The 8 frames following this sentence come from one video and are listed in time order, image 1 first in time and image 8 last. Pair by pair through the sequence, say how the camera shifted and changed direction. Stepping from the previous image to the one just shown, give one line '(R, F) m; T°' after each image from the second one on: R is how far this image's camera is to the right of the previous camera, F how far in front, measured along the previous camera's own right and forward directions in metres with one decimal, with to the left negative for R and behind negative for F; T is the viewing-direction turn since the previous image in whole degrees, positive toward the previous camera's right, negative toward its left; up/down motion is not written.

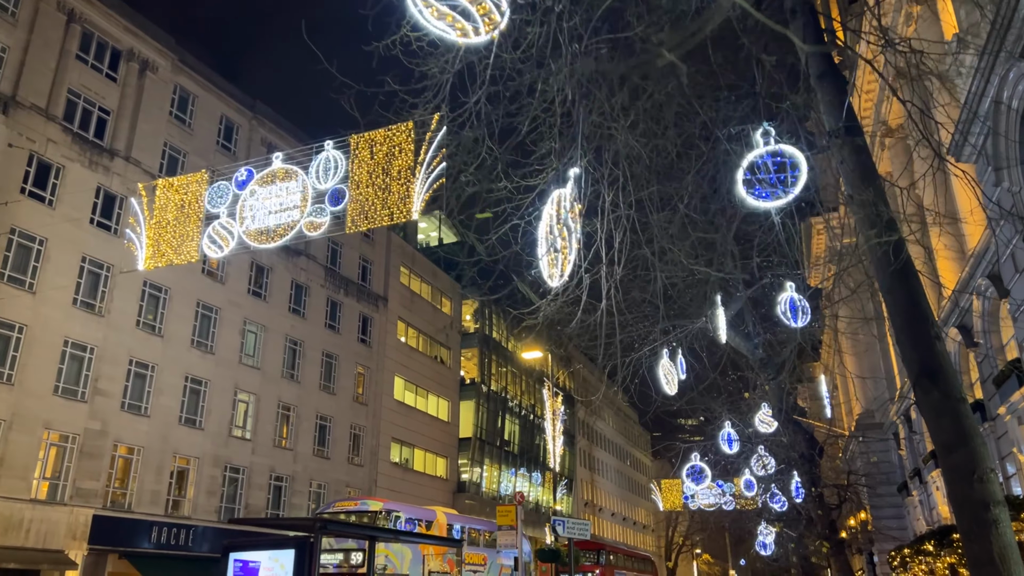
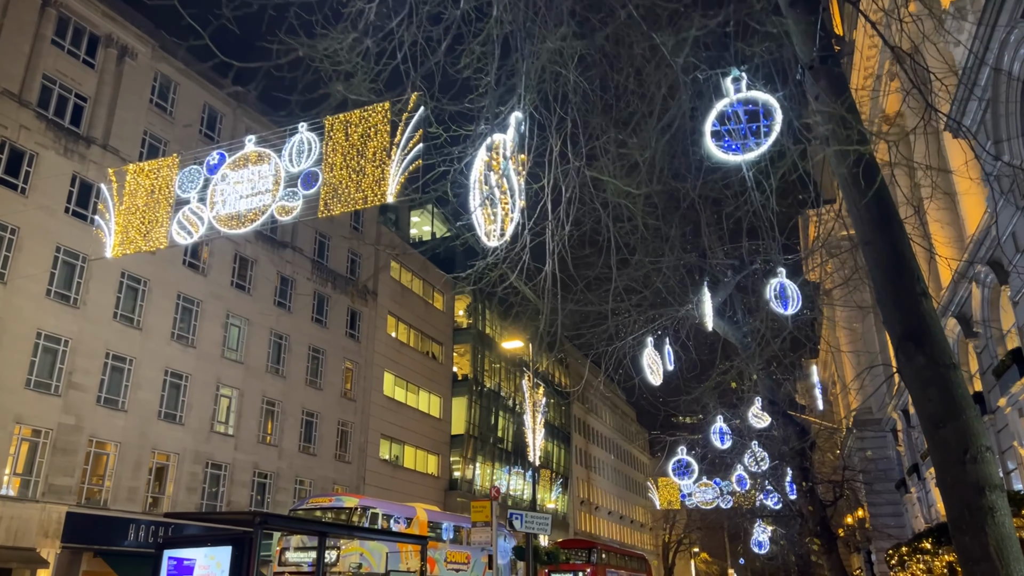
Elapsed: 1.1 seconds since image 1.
(+0.5, +0.7) m; 0°
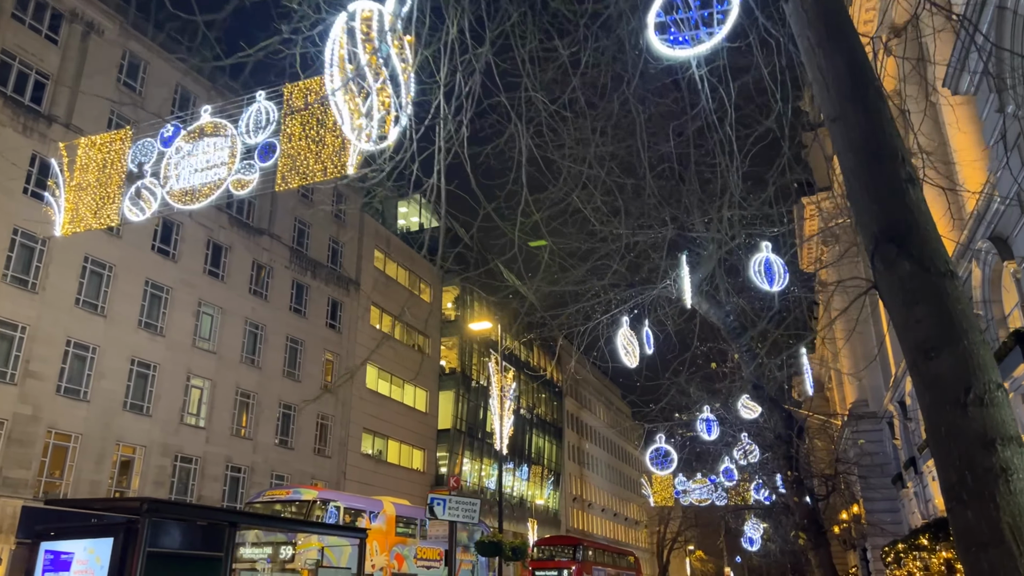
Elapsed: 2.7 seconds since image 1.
(+0.7, +1.2) m; 0°
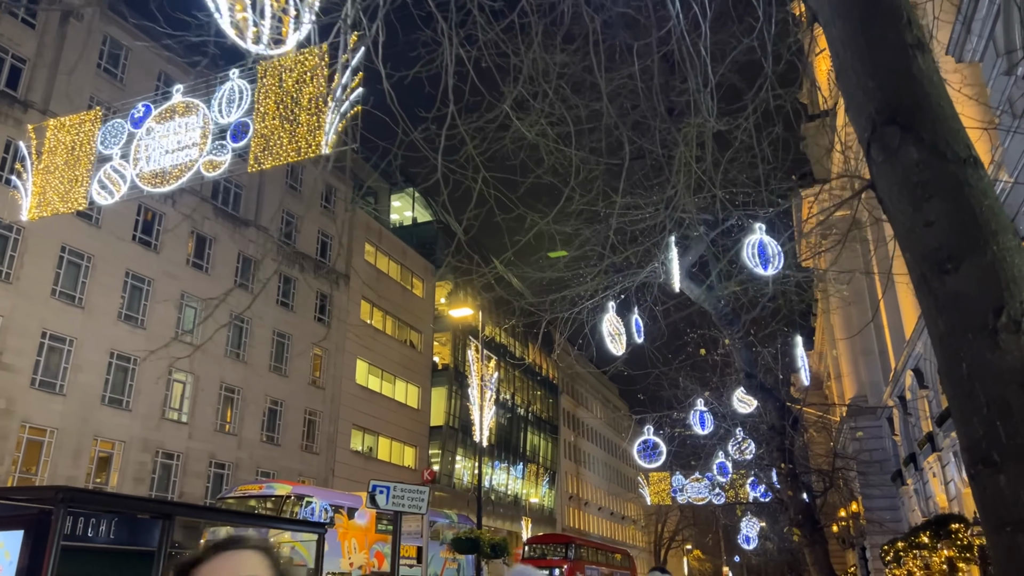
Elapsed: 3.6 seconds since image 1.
(+0.4, +0.7) m; 0°
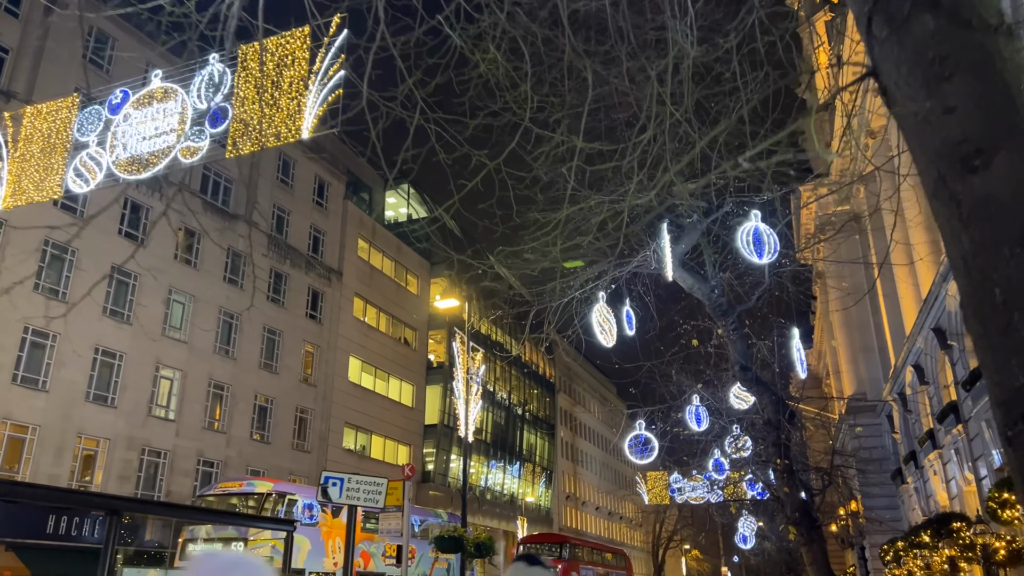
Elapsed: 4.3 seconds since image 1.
(+0.2, +0.5) m; 0°
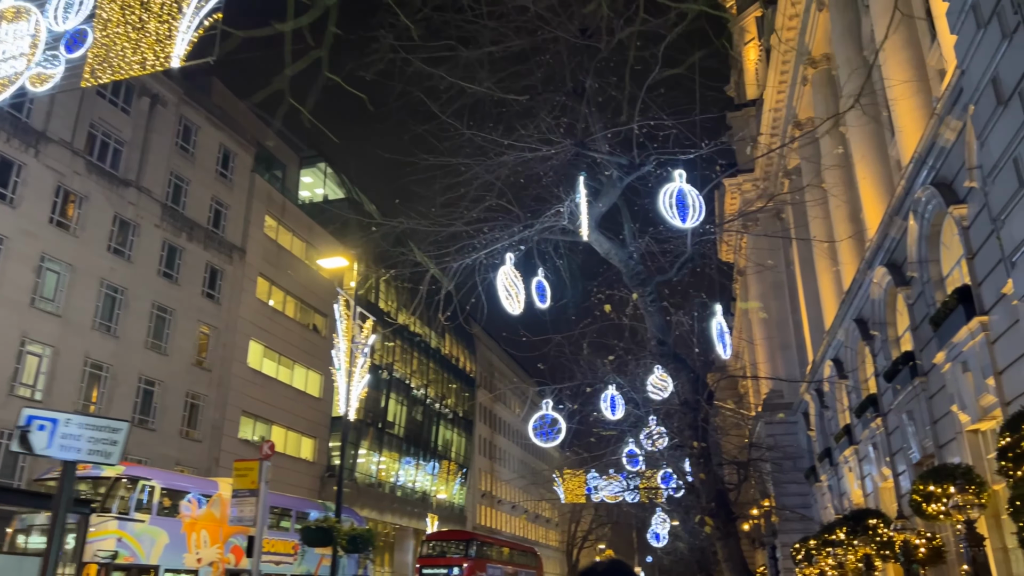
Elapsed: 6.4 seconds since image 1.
(+0.5, +1.6) m; +5°
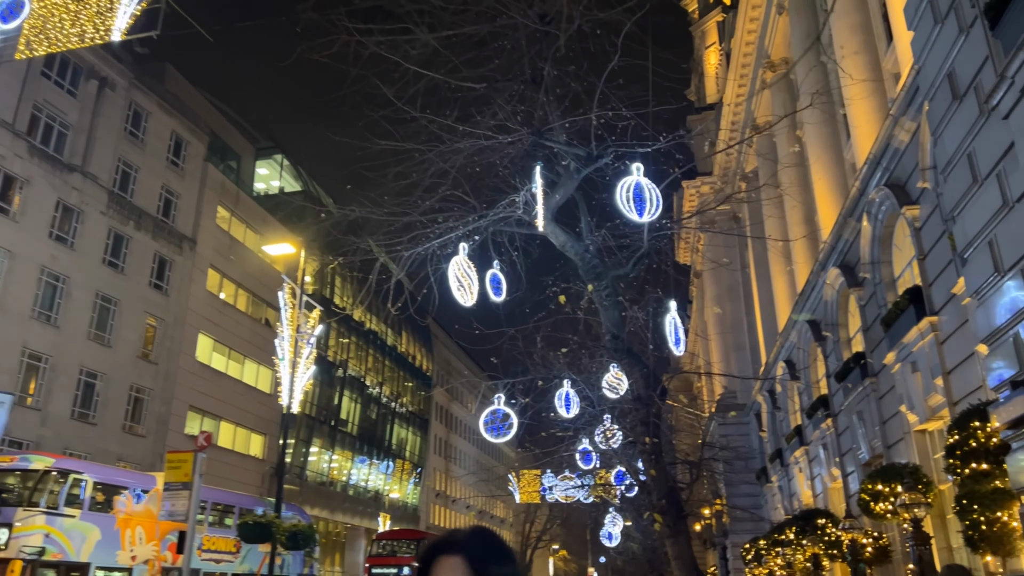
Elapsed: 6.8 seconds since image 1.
(+0.1, +0.3) m; +3°
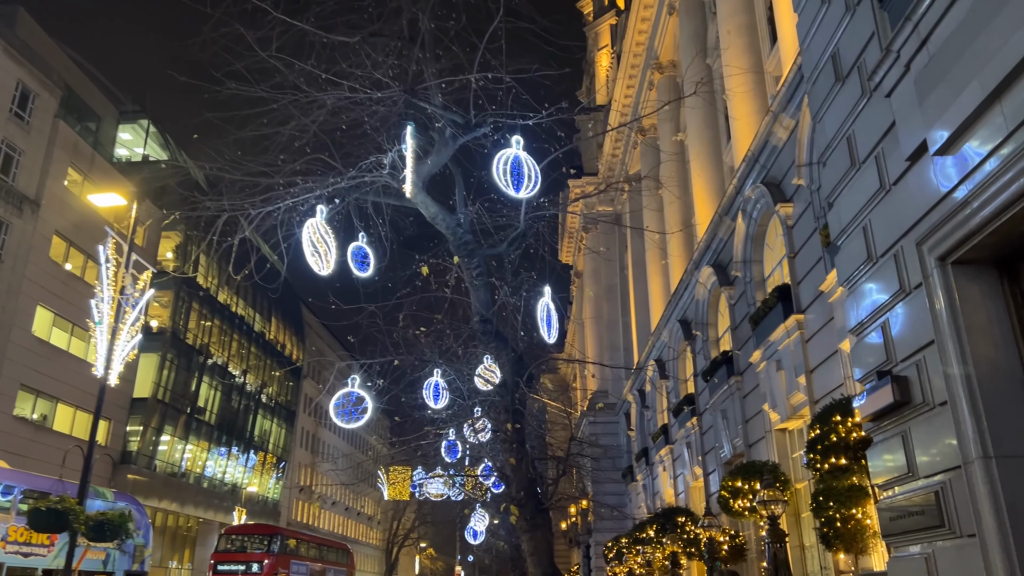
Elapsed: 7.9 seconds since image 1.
(+0.3, +0.8) m; +8°
